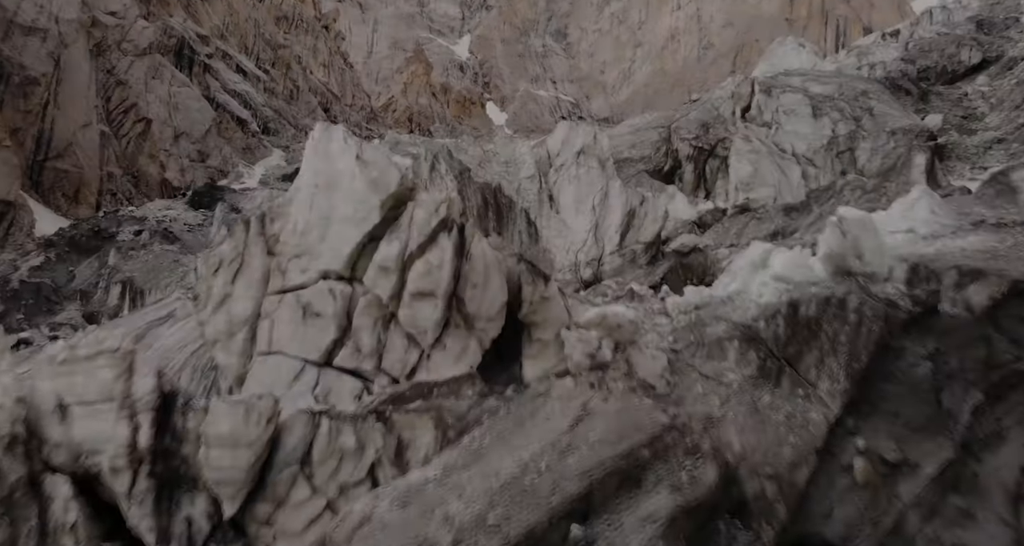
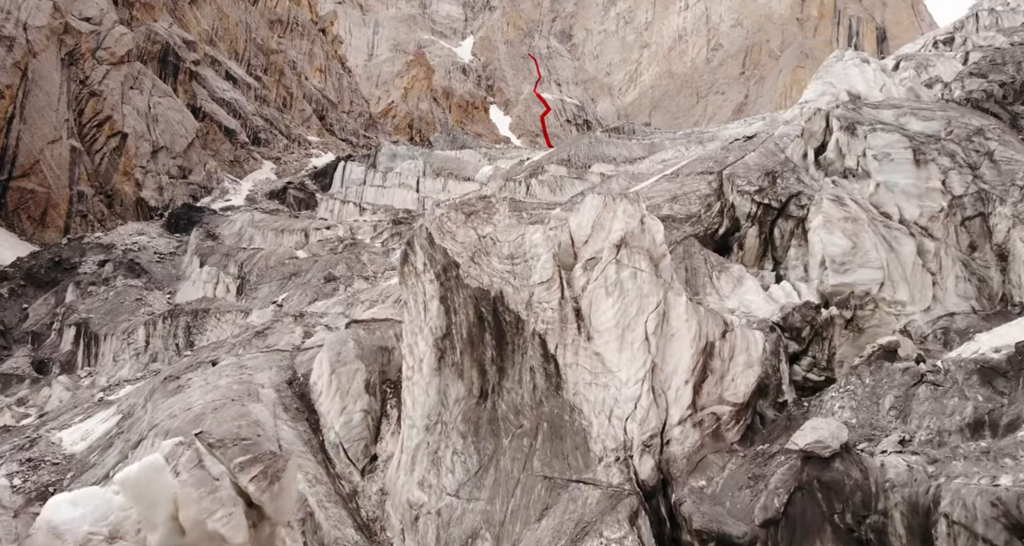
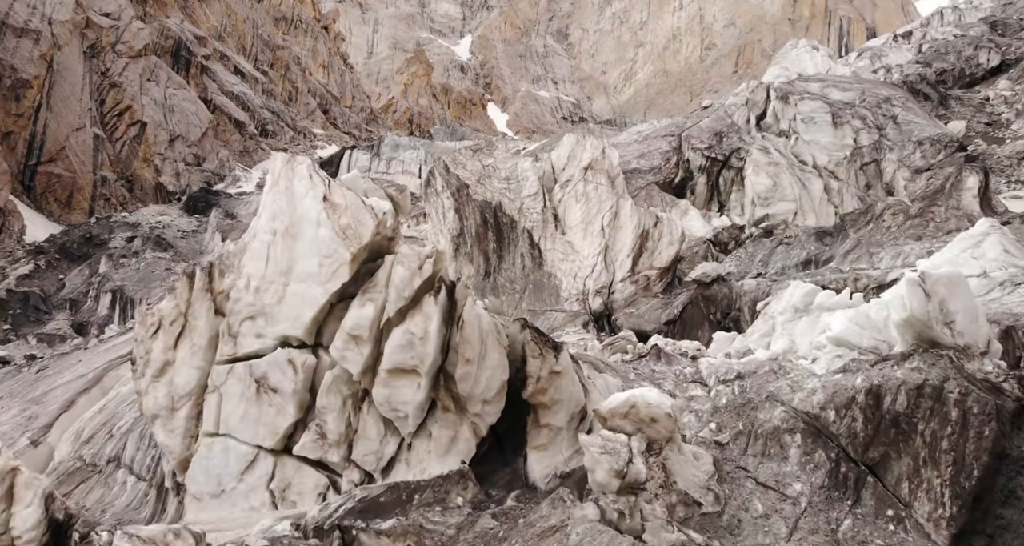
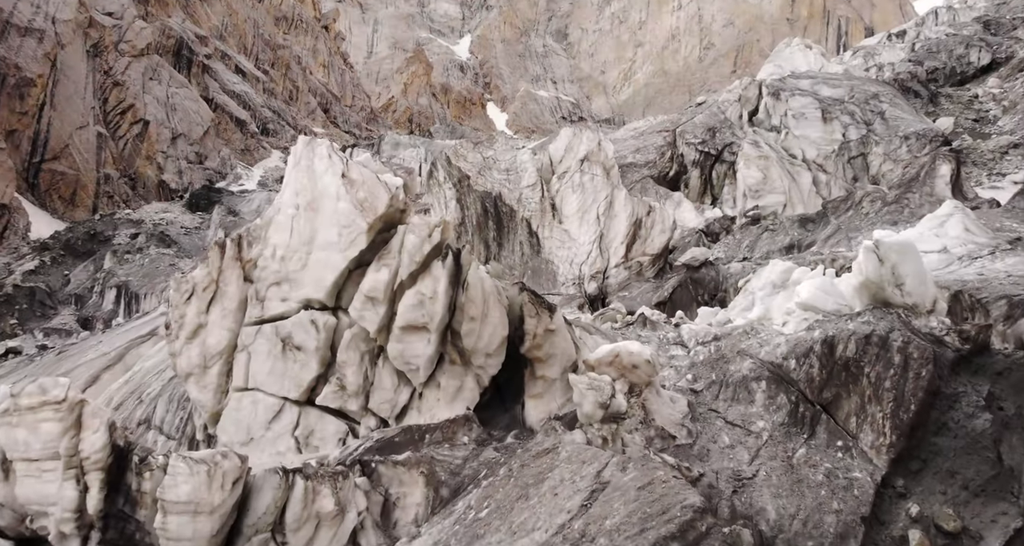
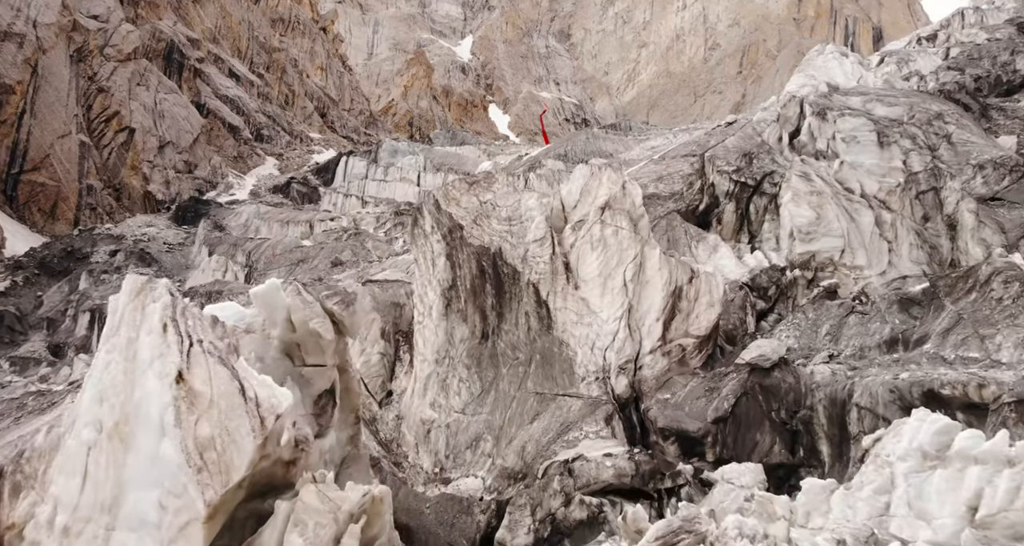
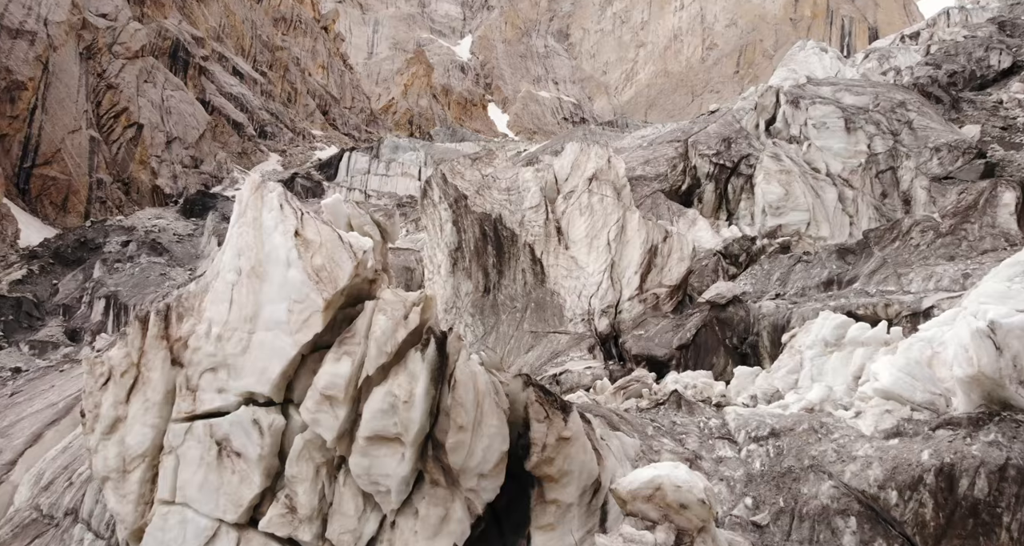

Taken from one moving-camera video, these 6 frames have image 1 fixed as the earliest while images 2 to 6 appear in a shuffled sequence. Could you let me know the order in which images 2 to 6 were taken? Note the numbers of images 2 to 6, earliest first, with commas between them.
4, 3, 6, 5, 2
